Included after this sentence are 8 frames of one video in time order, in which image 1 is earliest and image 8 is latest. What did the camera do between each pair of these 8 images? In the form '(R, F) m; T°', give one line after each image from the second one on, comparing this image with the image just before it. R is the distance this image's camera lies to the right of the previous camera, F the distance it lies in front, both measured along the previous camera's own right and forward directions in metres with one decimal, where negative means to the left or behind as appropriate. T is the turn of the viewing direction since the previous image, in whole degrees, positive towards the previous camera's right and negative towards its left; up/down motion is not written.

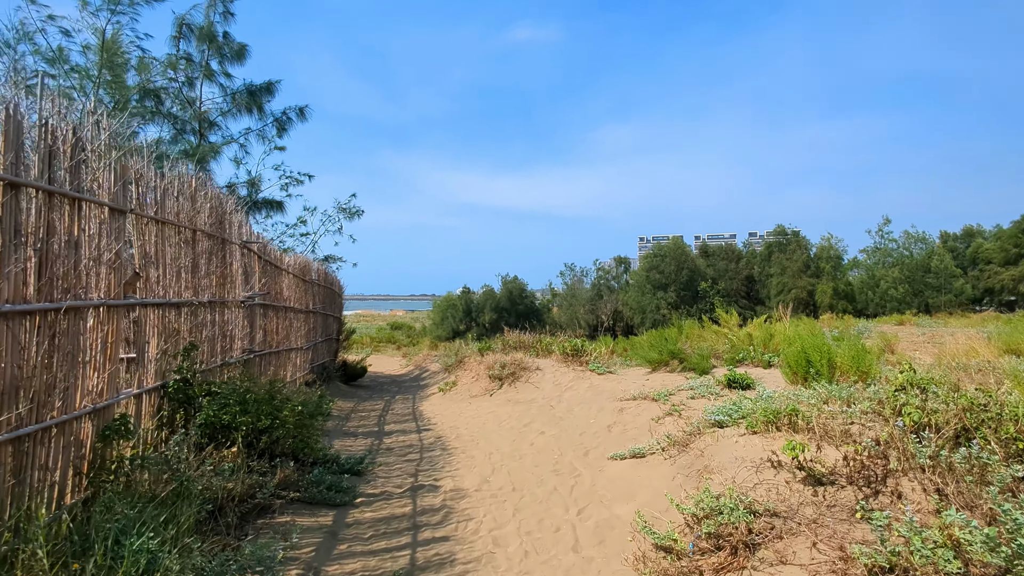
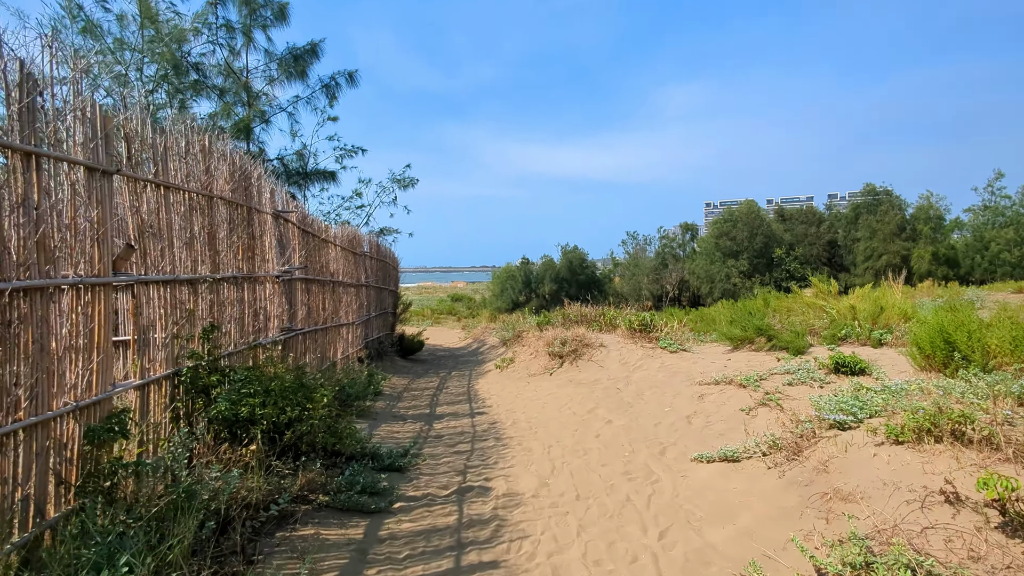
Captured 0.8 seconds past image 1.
(0.0, +0.8) m; -7°
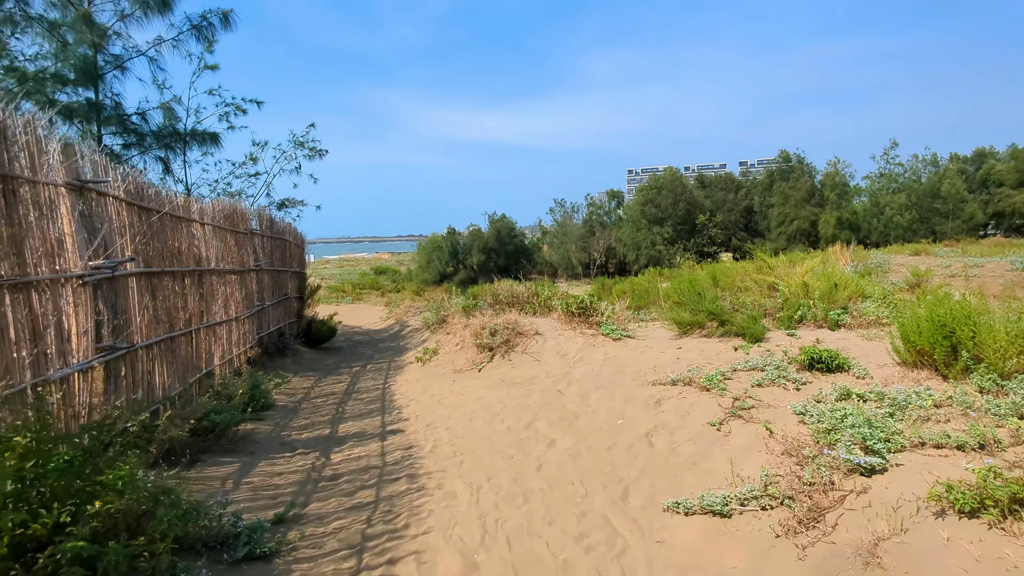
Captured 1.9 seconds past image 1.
(+0.1, +1.2) m; +8°
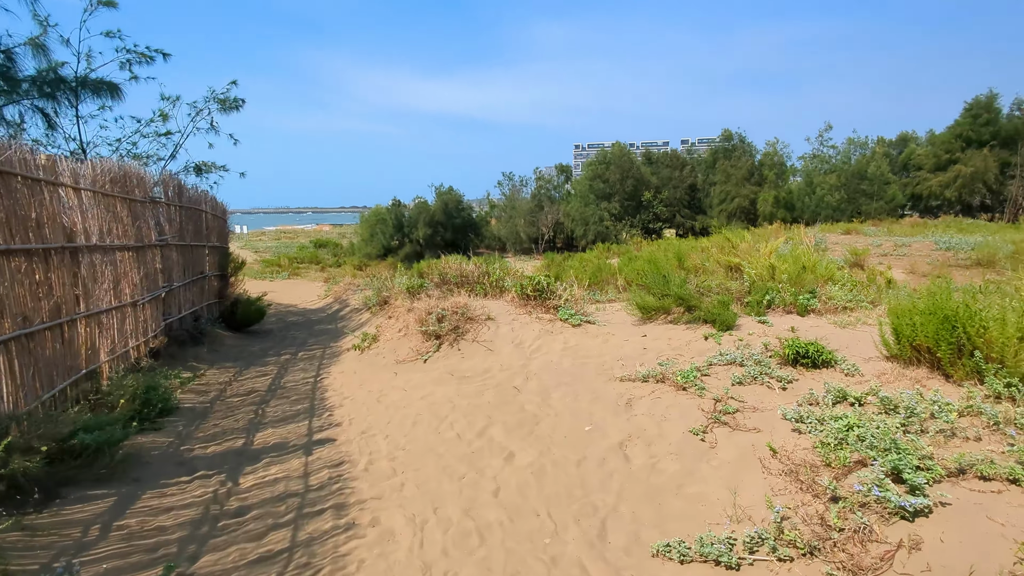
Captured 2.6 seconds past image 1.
(0.0, +0.7) m; +6°
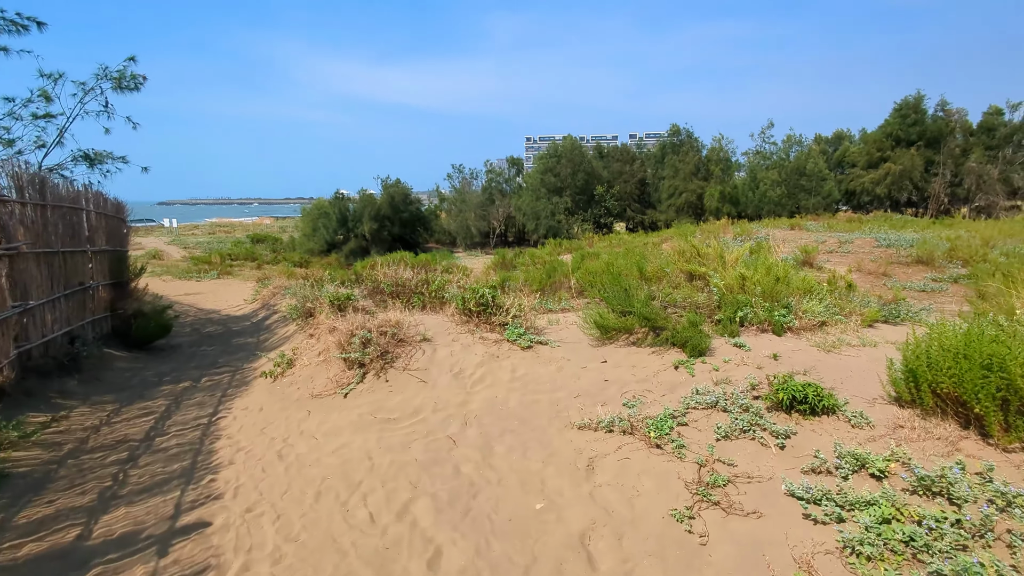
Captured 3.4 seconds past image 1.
(+0.2, +0.9) m; +5°
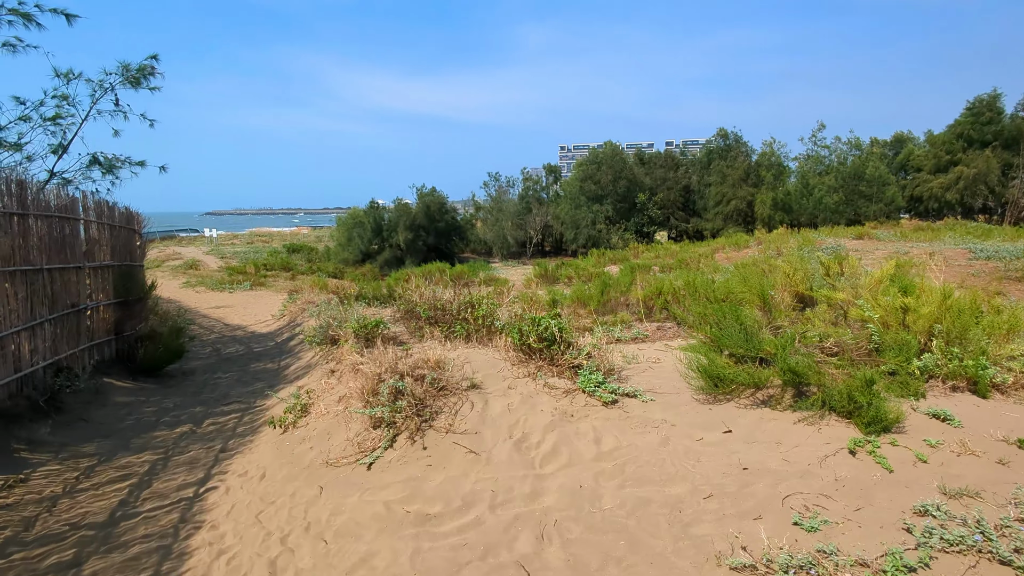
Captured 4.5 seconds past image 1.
(-0.4, +1.4) m; -4°
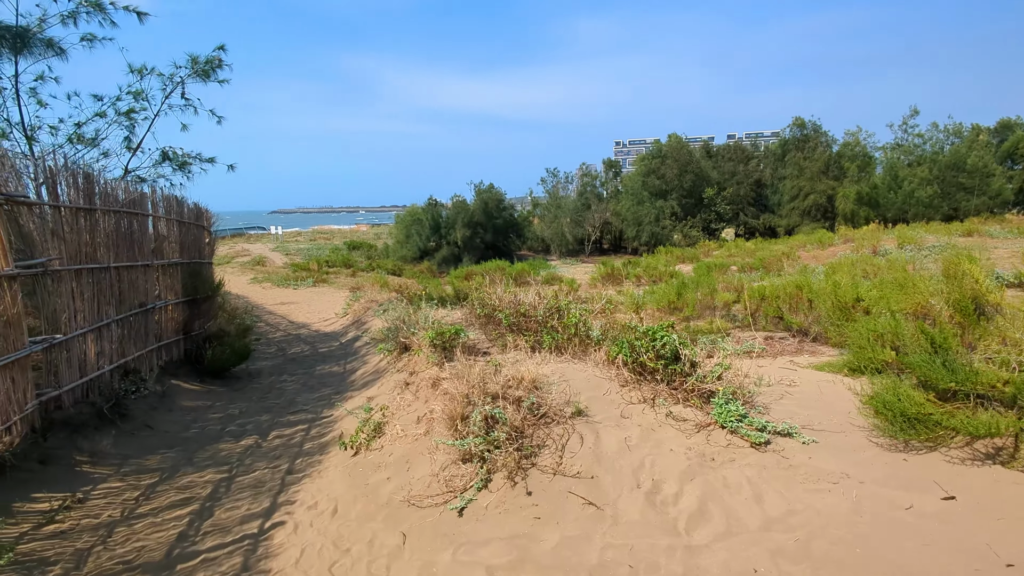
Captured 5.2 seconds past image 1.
(-0.5, +0.8) m; -6°
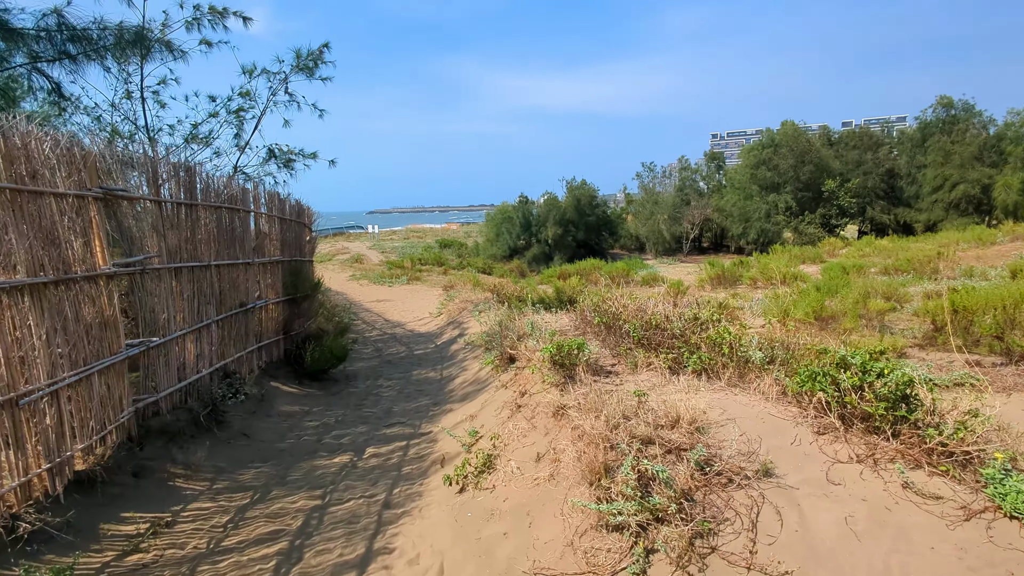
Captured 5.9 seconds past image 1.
(-0.4, +0.8) m; -10°
